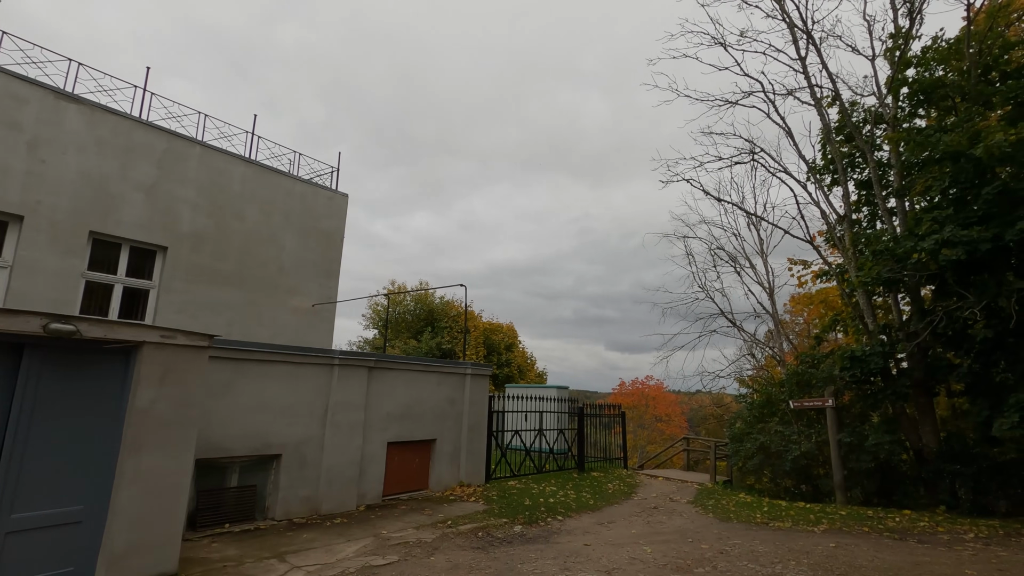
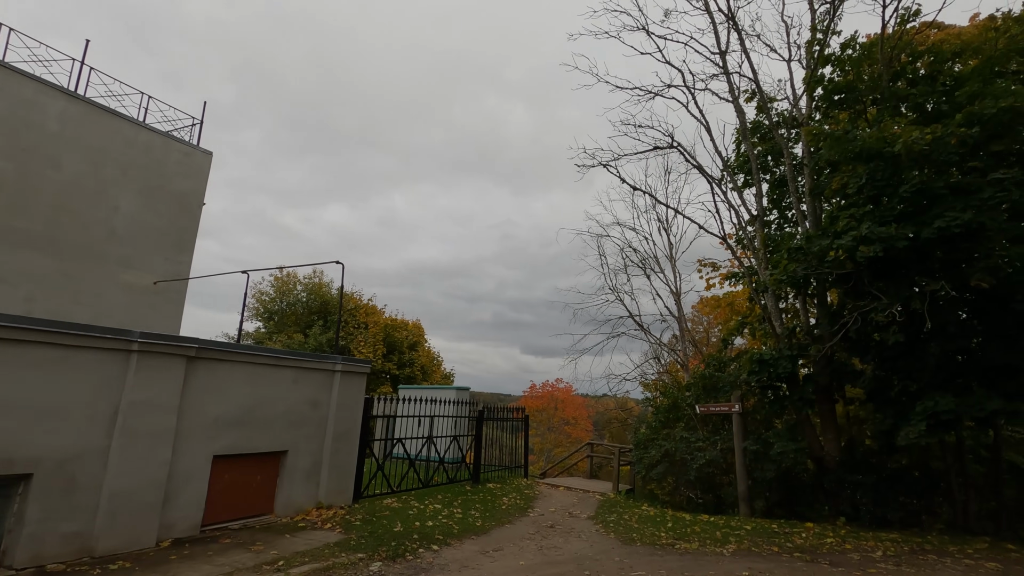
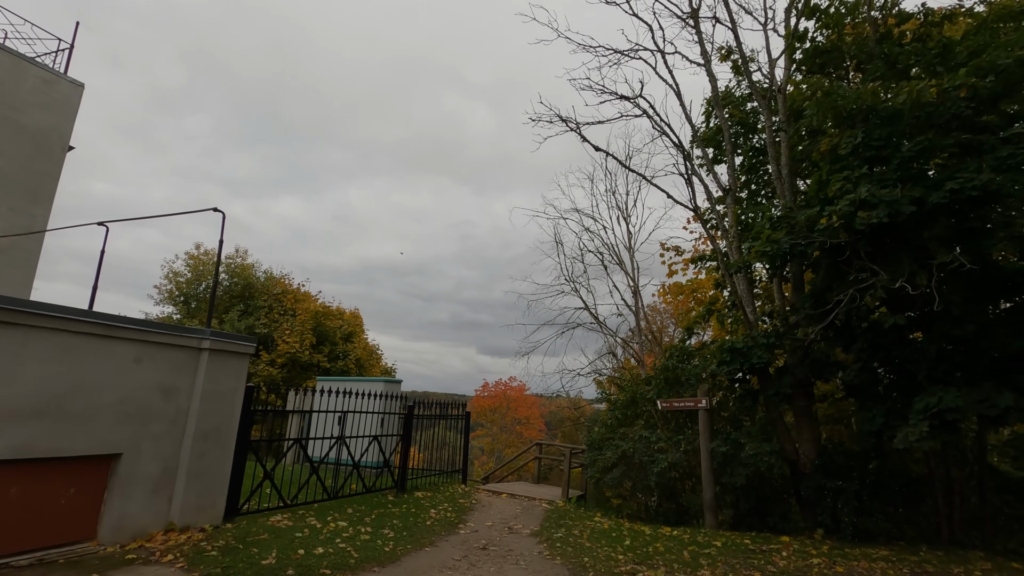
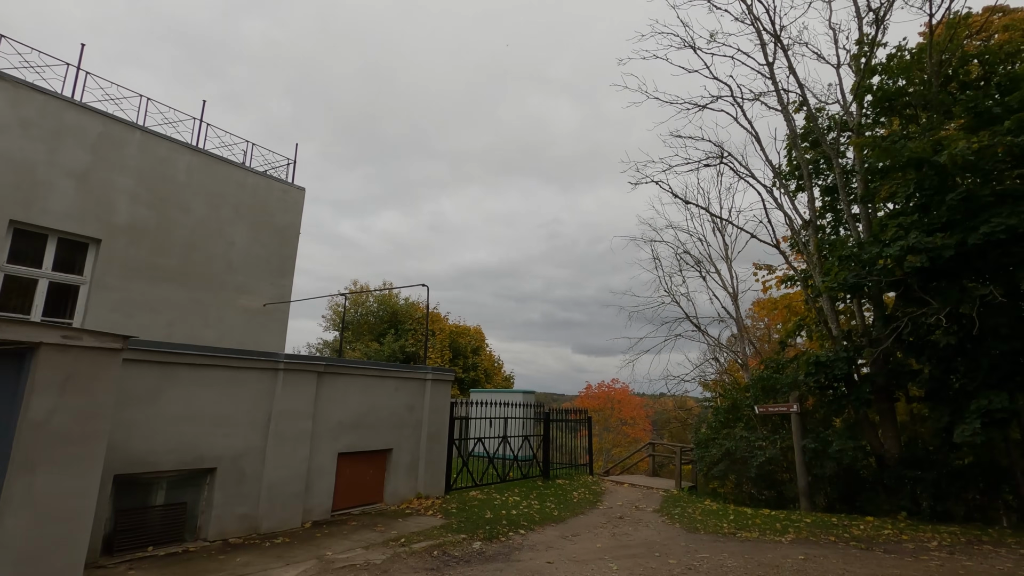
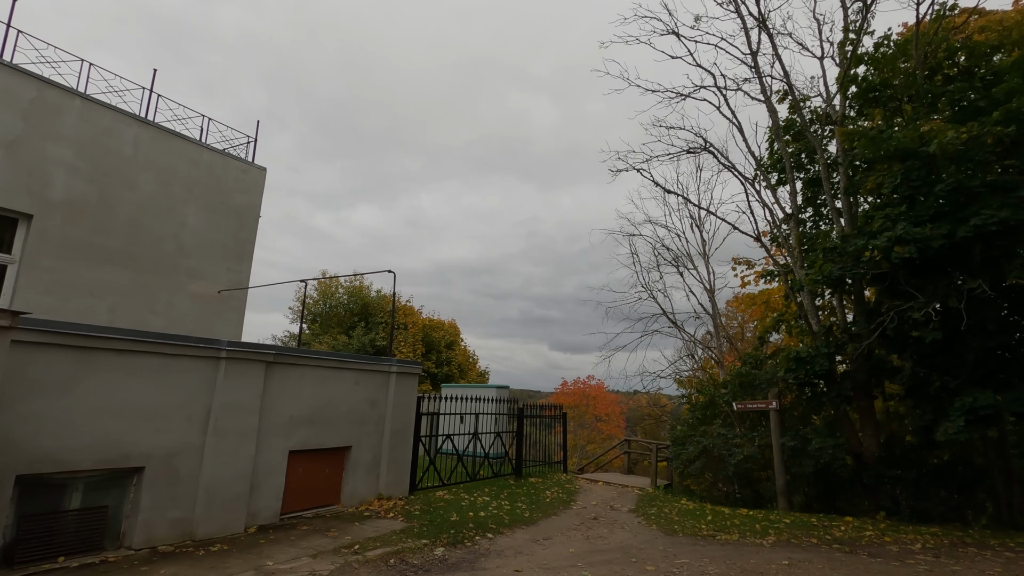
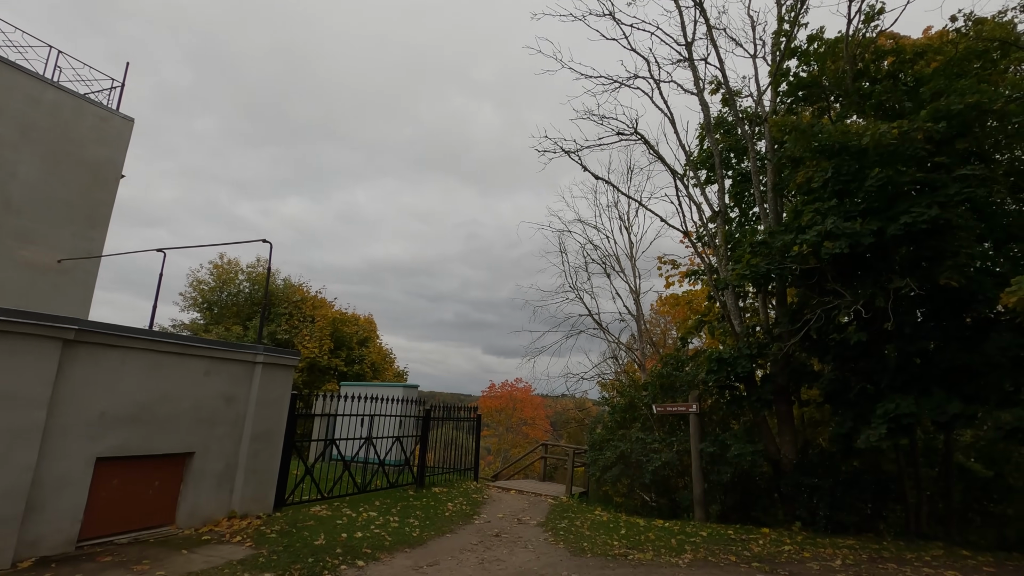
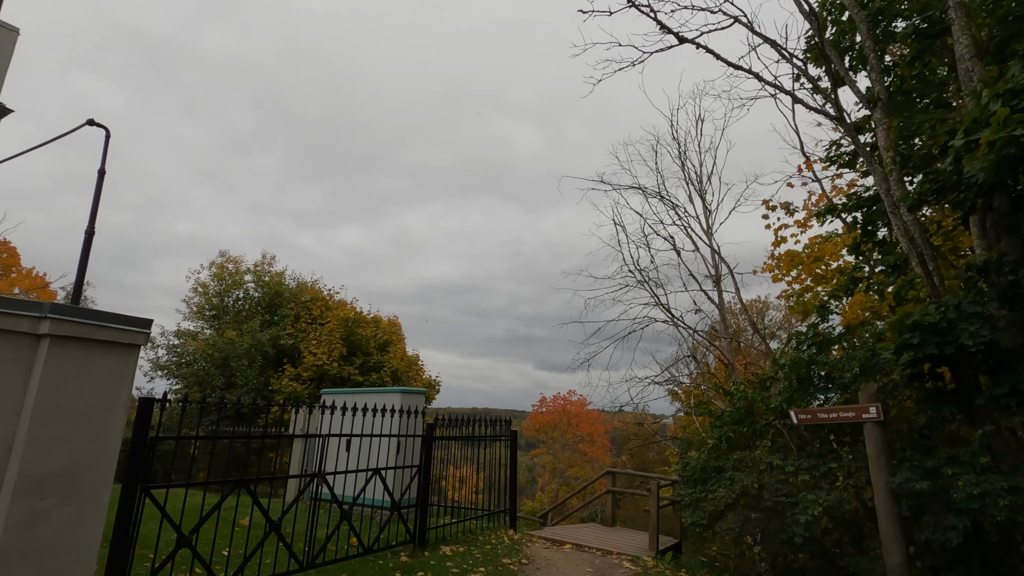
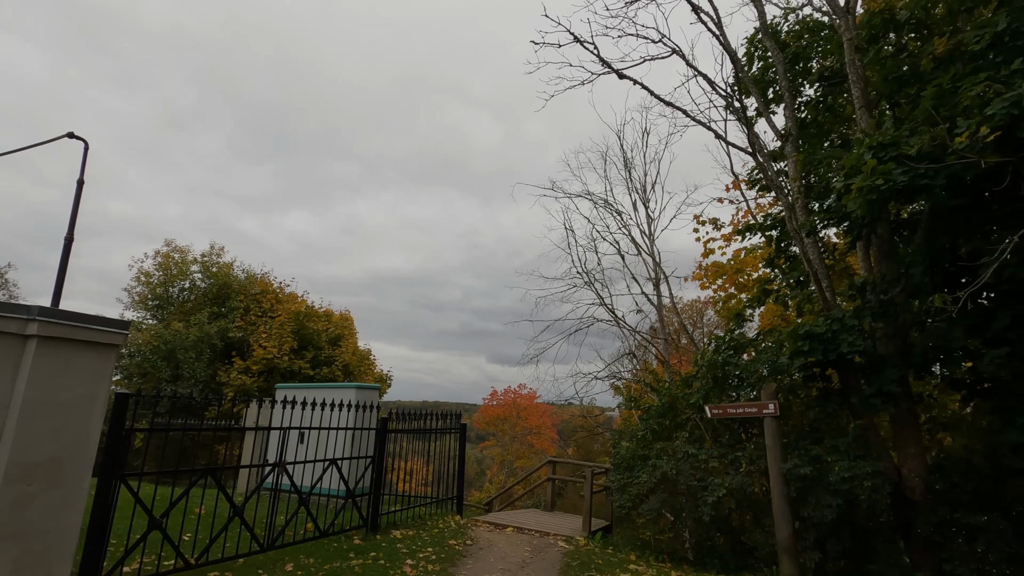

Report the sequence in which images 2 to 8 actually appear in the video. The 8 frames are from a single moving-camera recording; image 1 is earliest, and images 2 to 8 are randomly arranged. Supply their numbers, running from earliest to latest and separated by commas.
4, 5, 2, 6, 3, 8, 7
